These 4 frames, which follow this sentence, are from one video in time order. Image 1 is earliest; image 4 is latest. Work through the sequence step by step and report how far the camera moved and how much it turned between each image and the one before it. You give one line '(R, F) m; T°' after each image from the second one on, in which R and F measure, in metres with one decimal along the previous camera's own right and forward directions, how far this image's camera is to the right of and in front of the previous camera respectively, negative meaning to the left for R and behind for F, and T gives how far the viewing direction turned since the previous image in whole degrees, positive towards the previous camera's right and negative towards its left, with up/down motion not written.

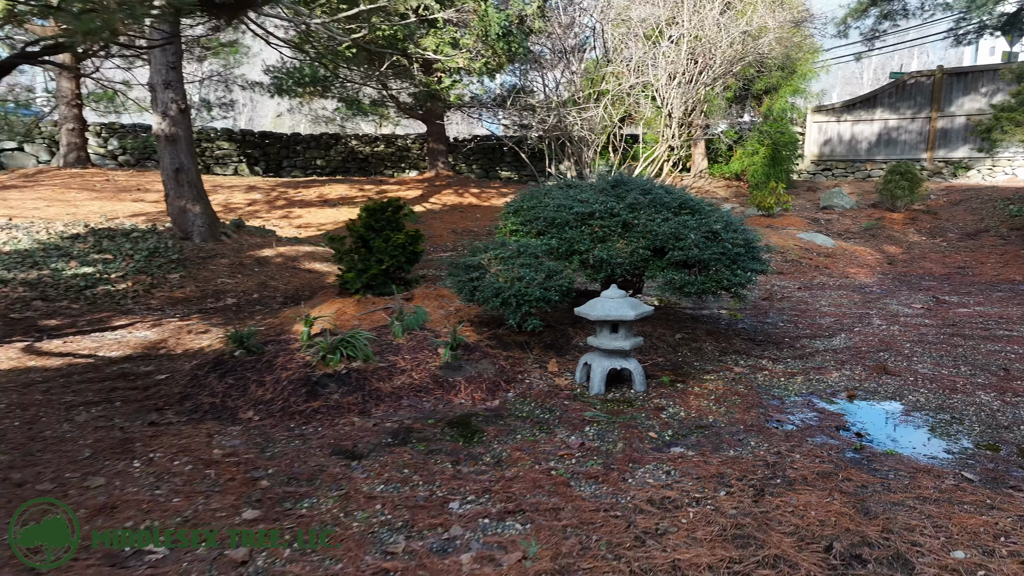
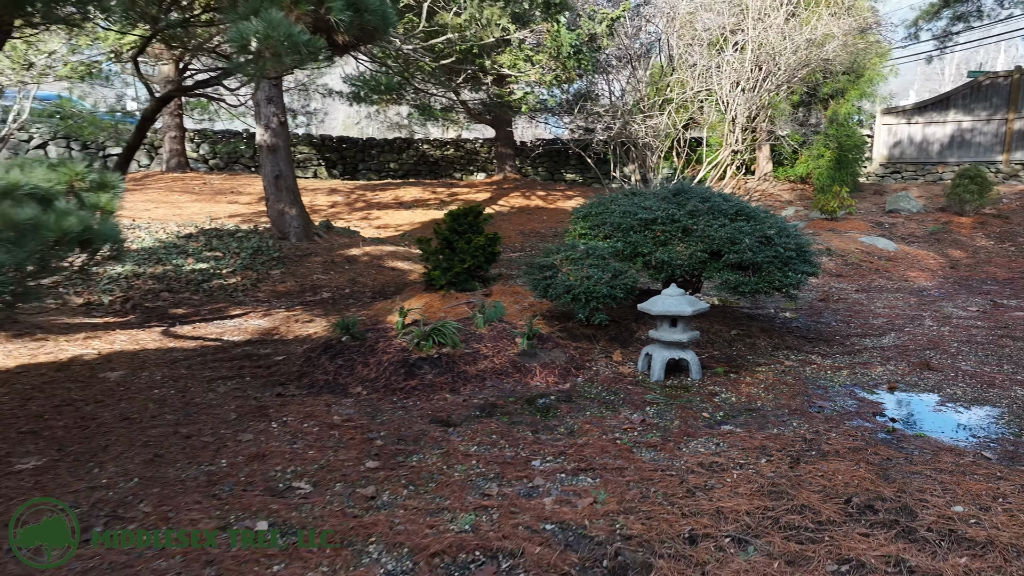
(0.0, -0.4) m; -5°
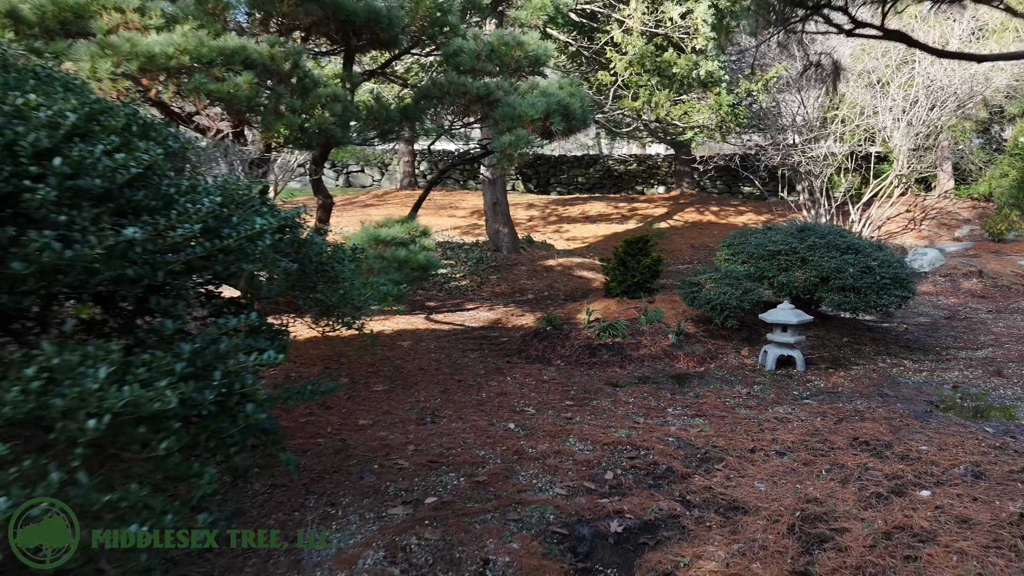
(+0.2, -1.7) m; -15°
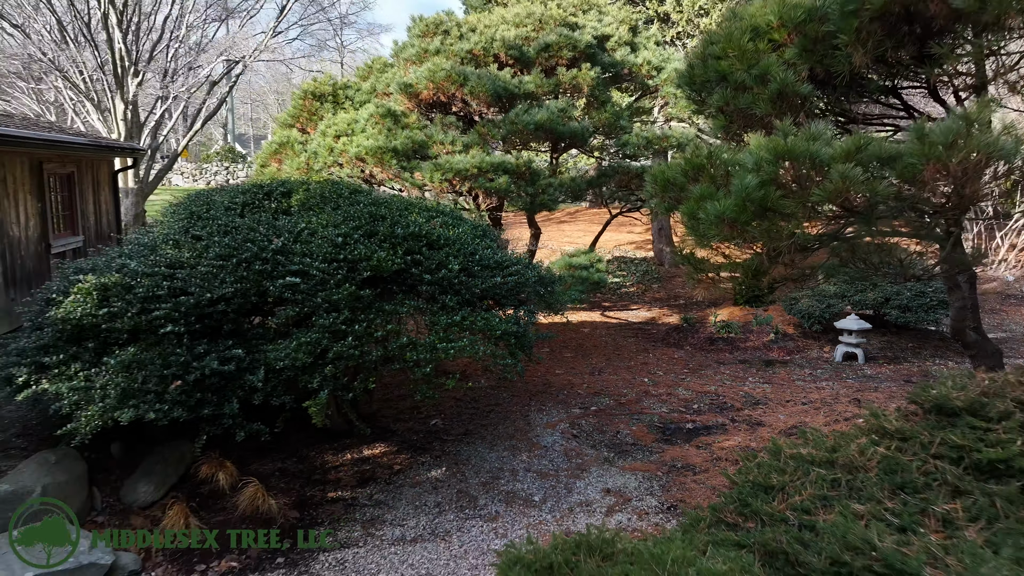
(+0.5, -2.7) m; -15°
